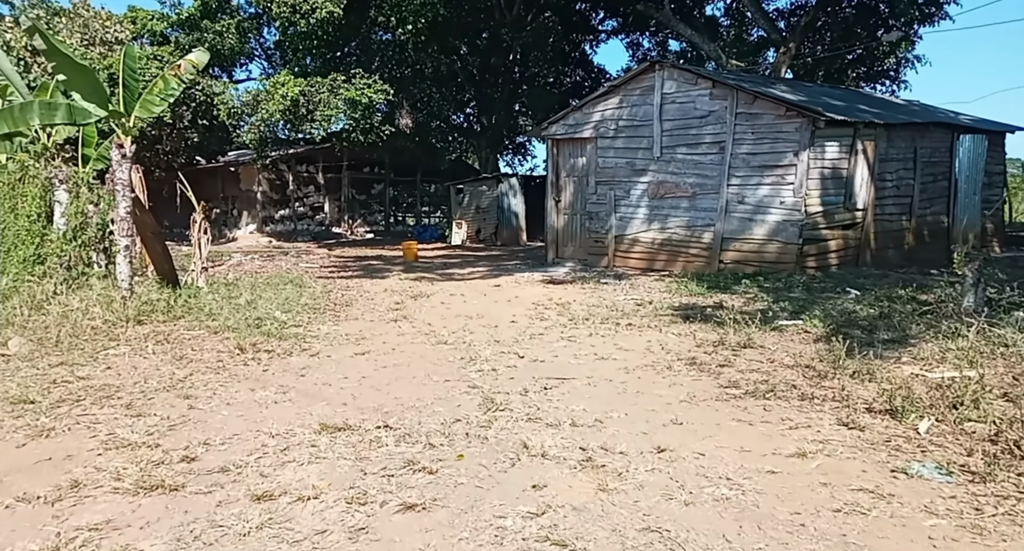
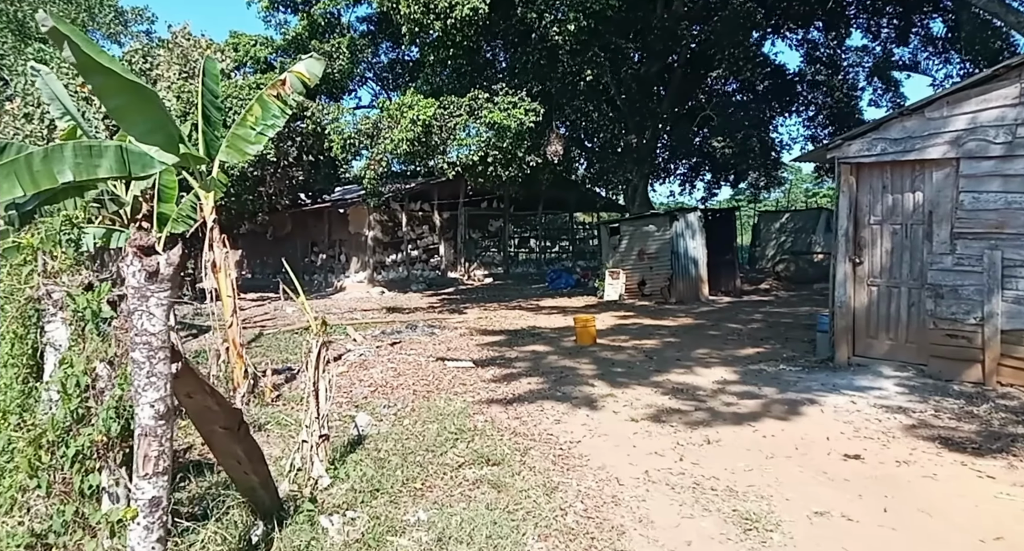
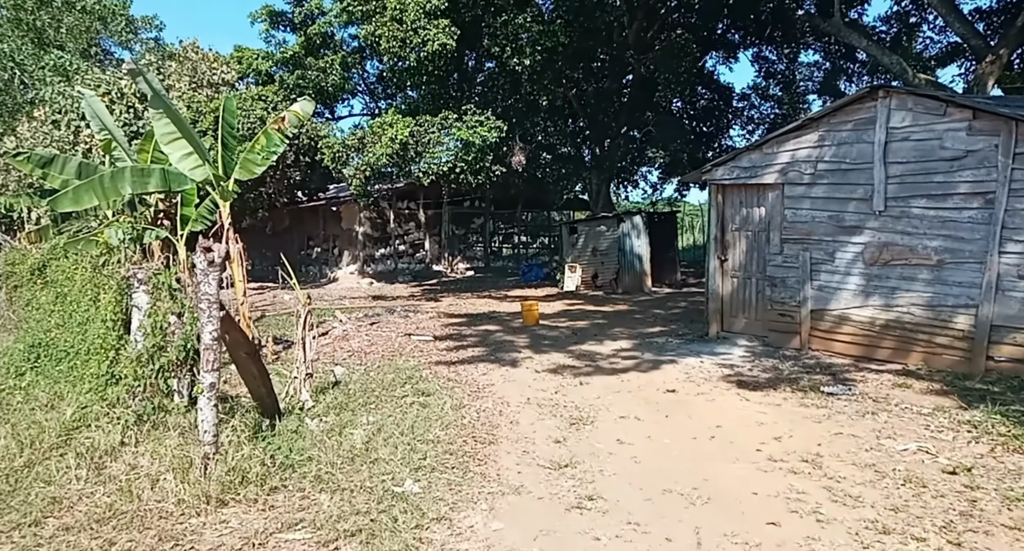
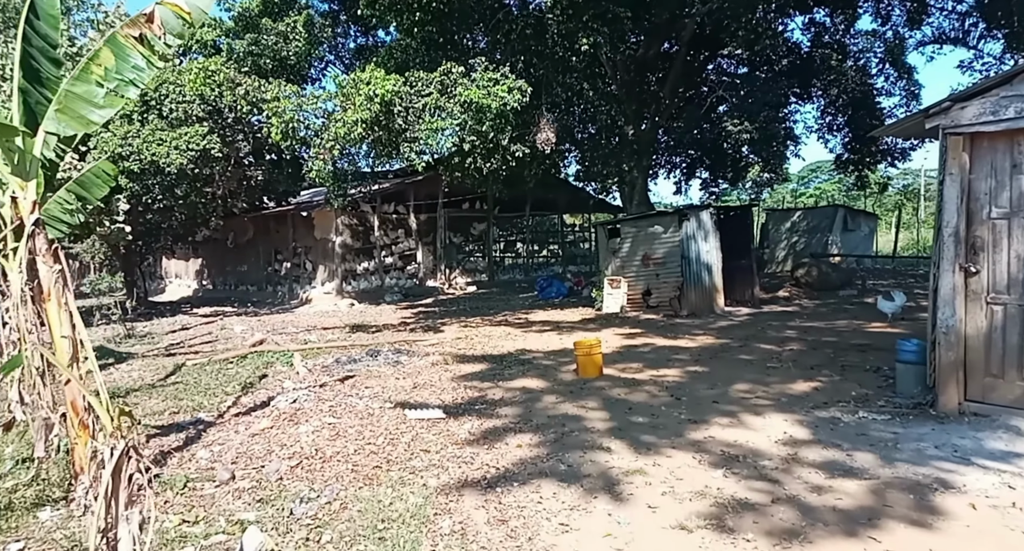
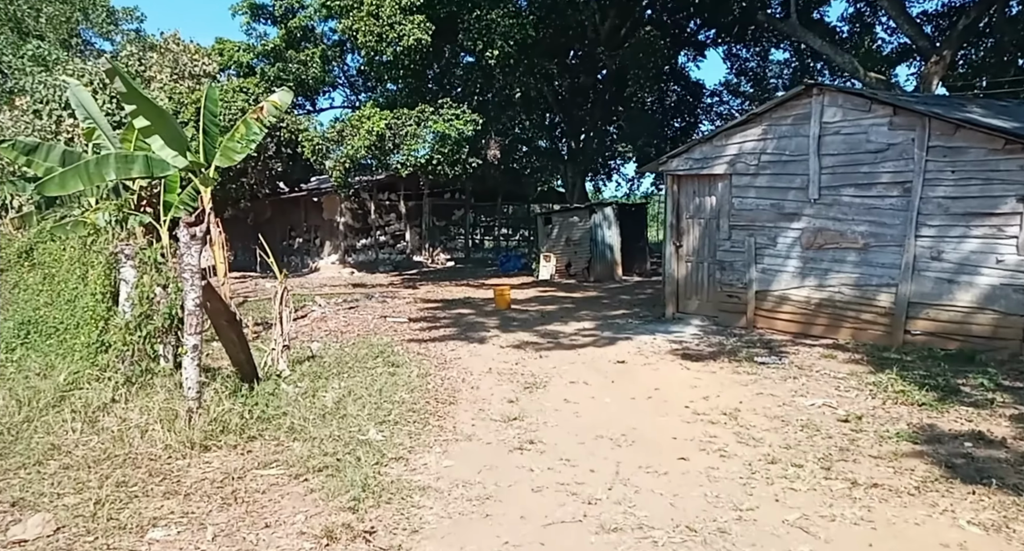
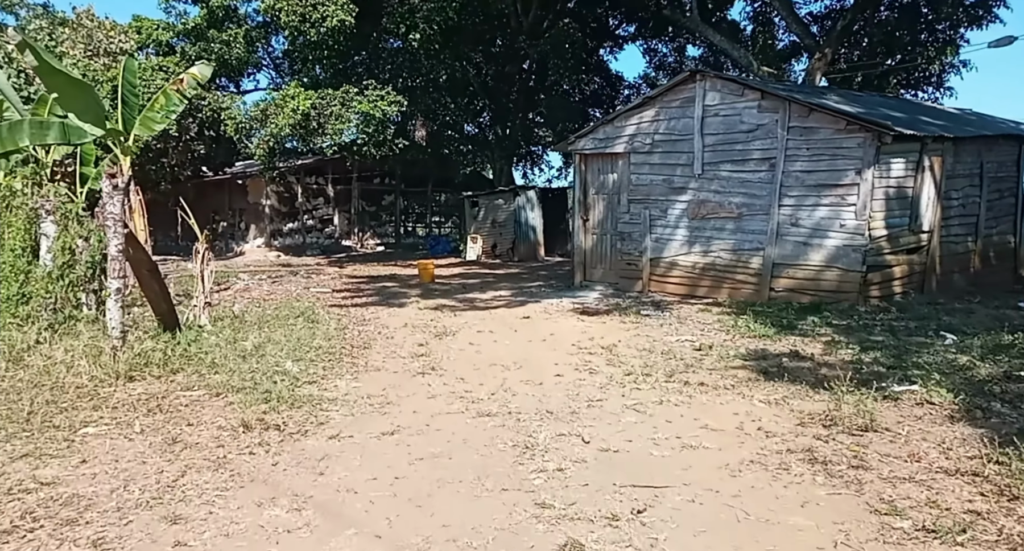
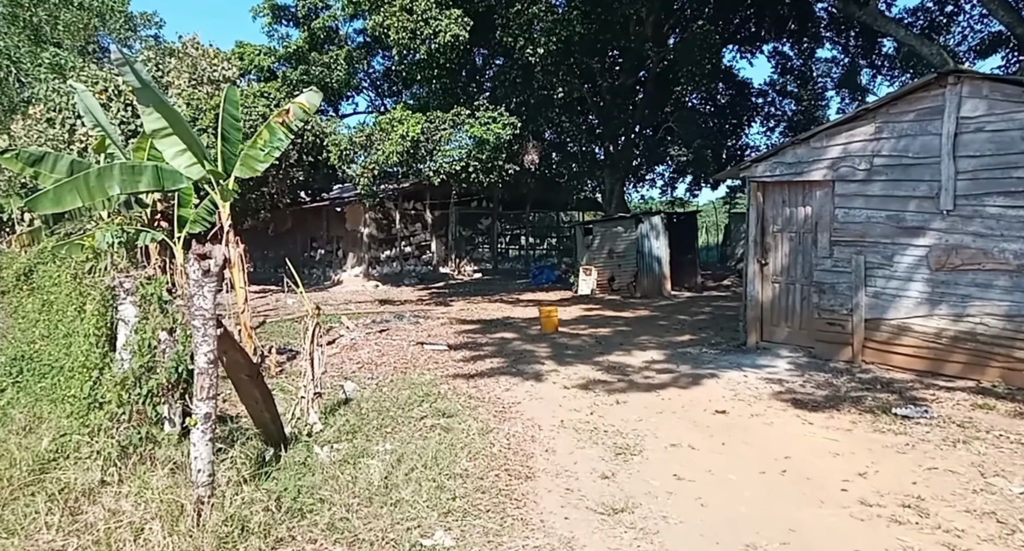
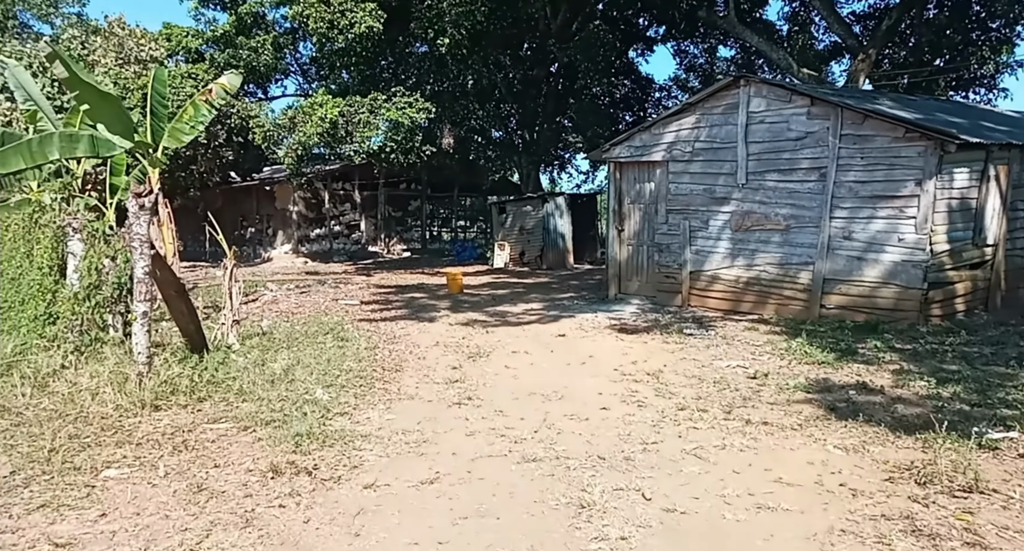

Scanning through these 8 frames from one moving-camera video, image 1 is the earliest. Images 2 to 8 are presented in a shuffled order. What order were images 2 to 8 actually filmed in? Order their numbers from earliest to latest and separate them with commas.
6, 8, 5, 3, 7, 2, 4
